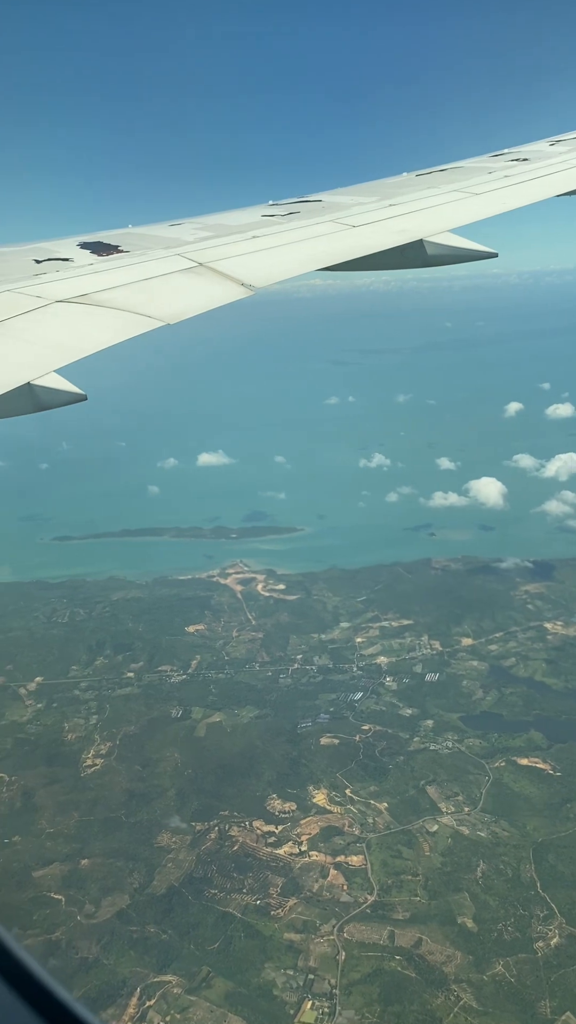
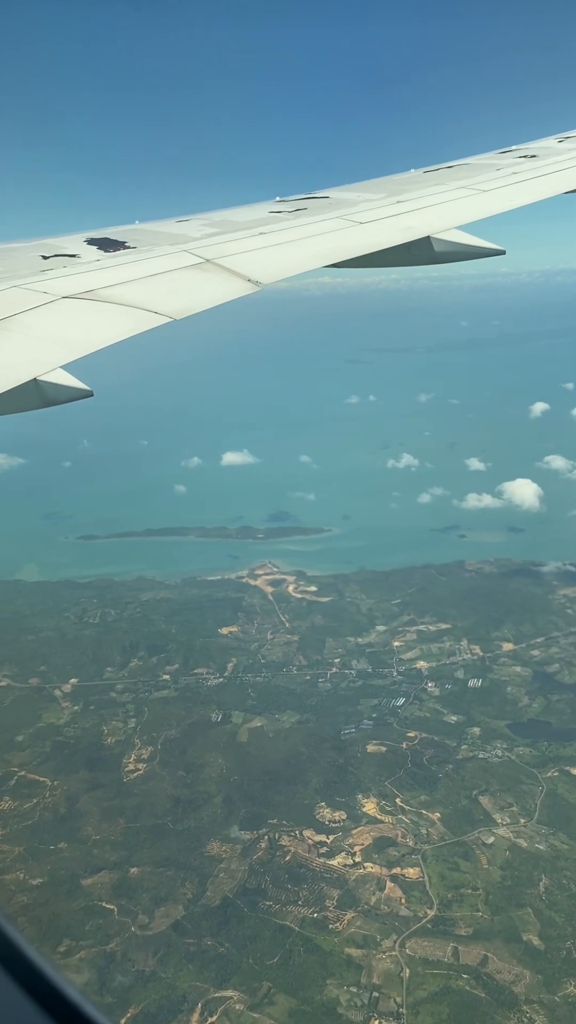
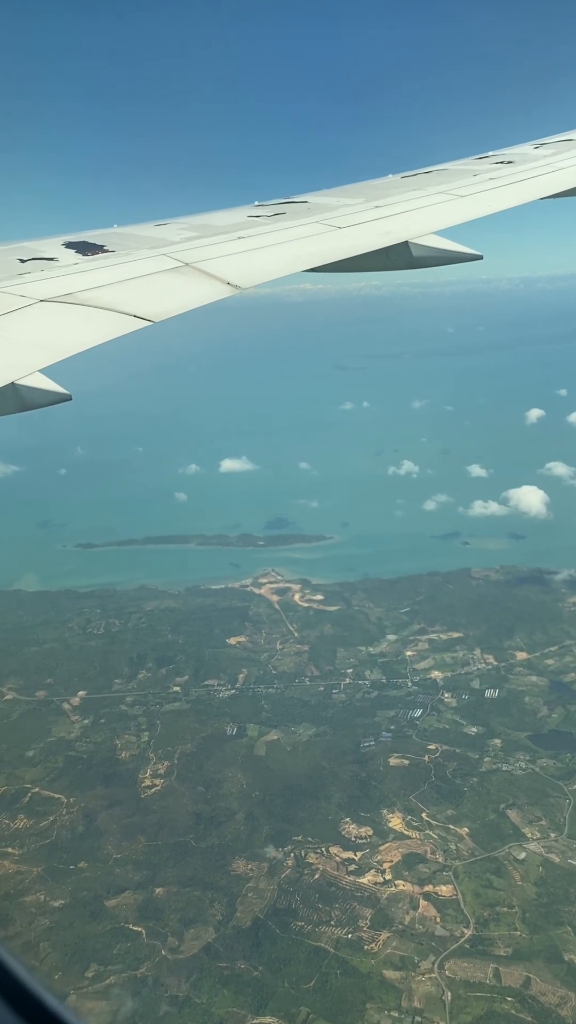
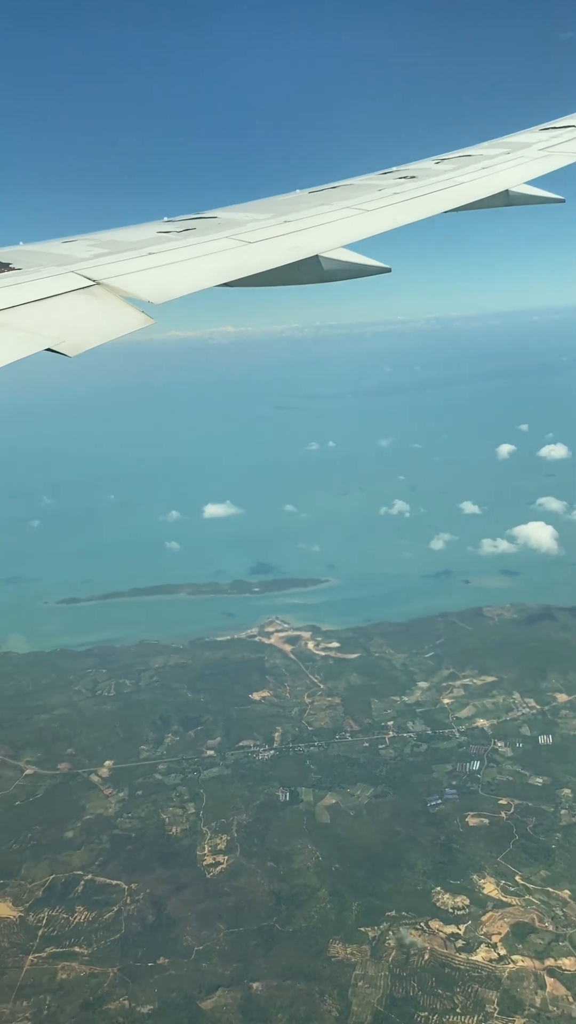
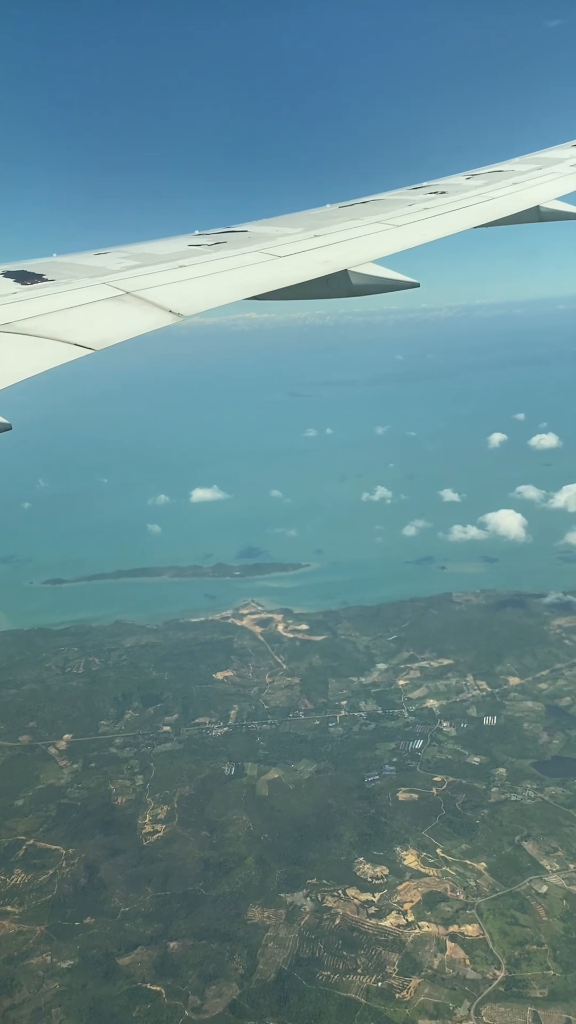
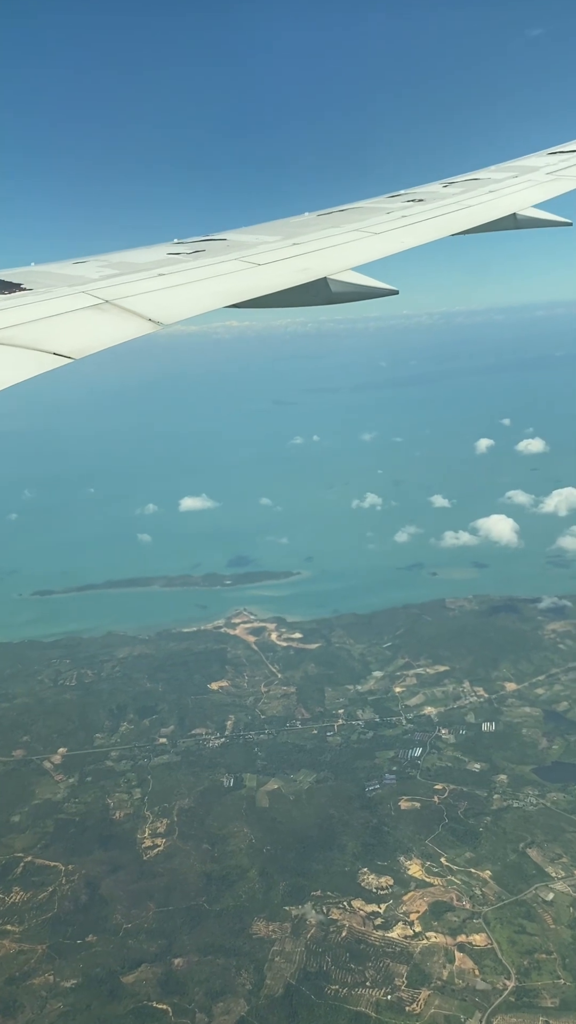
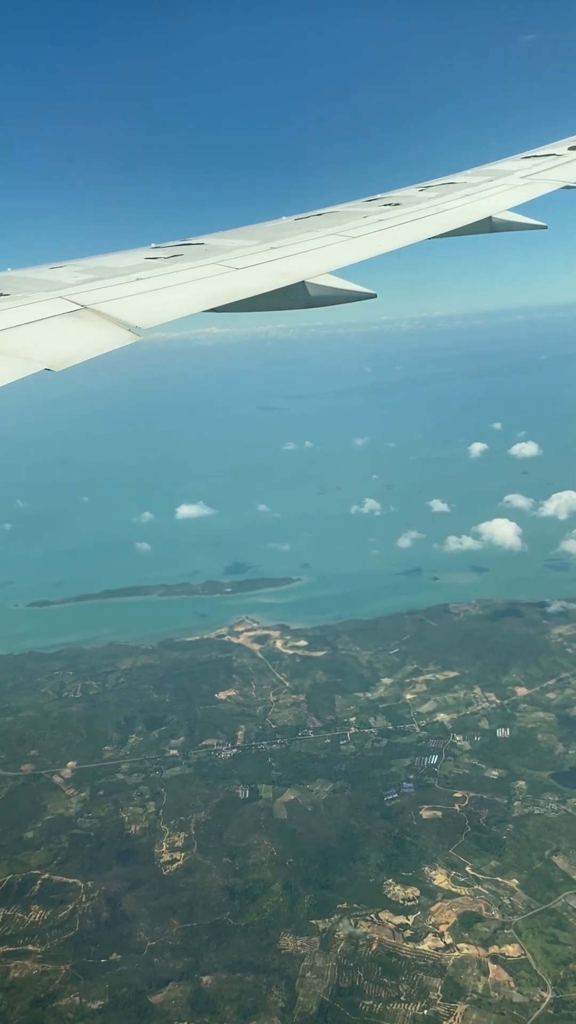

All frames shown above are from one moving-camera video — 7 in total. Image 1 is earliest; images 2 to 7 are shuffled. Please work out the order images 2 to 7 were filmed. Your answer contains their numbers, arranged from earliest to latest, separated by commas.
2, 3, 5, 6, 7, 4
